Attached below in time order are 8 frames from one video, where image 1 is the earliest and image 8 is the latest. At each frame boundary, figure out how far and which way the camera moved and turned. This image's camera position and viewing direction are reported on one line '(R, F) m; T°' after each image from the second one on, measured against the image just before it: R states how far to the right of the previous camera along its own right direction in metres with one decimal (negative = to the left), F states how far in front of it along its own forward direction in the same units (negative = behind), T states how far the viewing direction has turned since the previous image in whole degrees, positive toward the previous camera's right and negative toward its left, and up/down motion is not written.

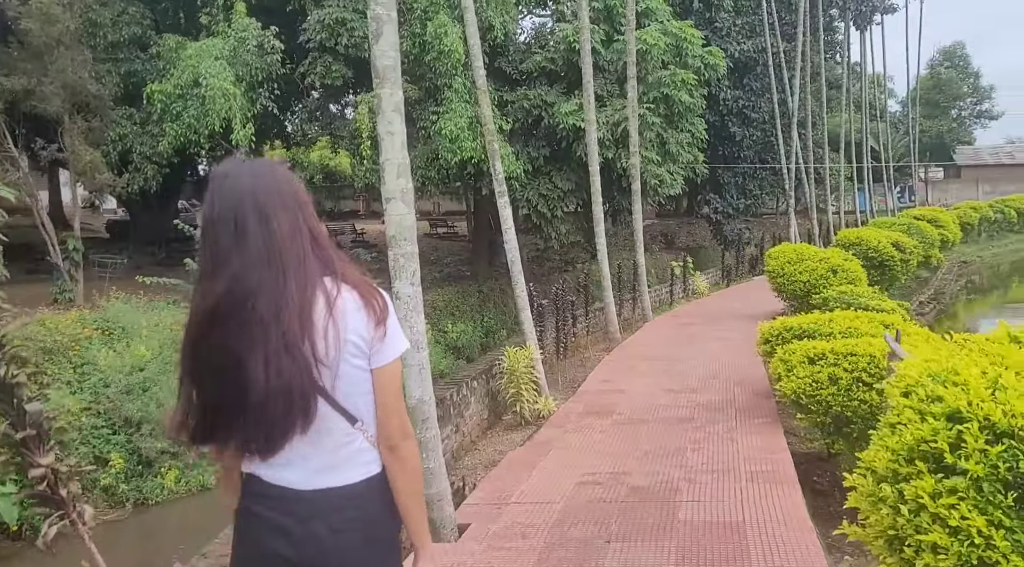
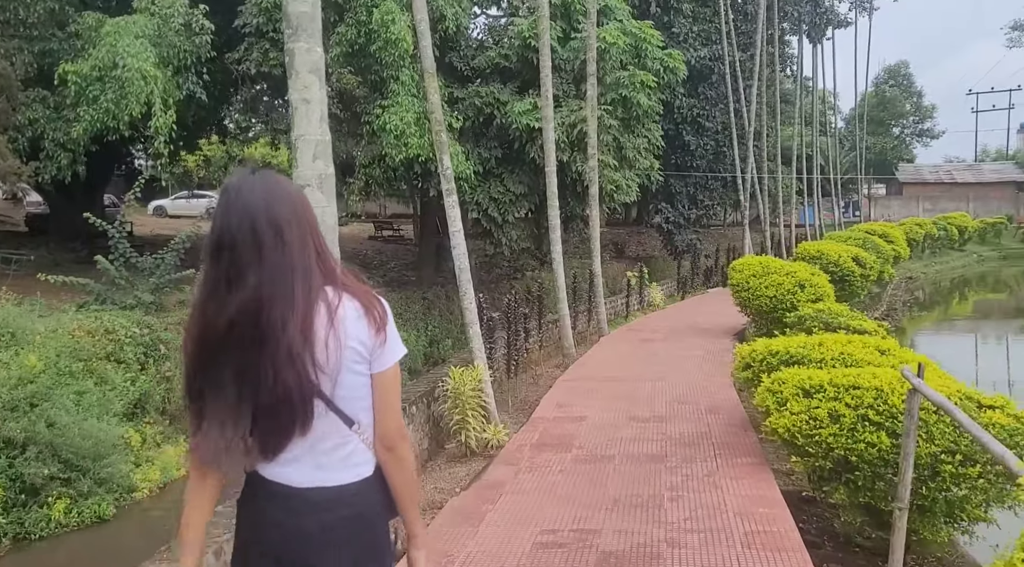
(0.0, +0.7) m; +4°
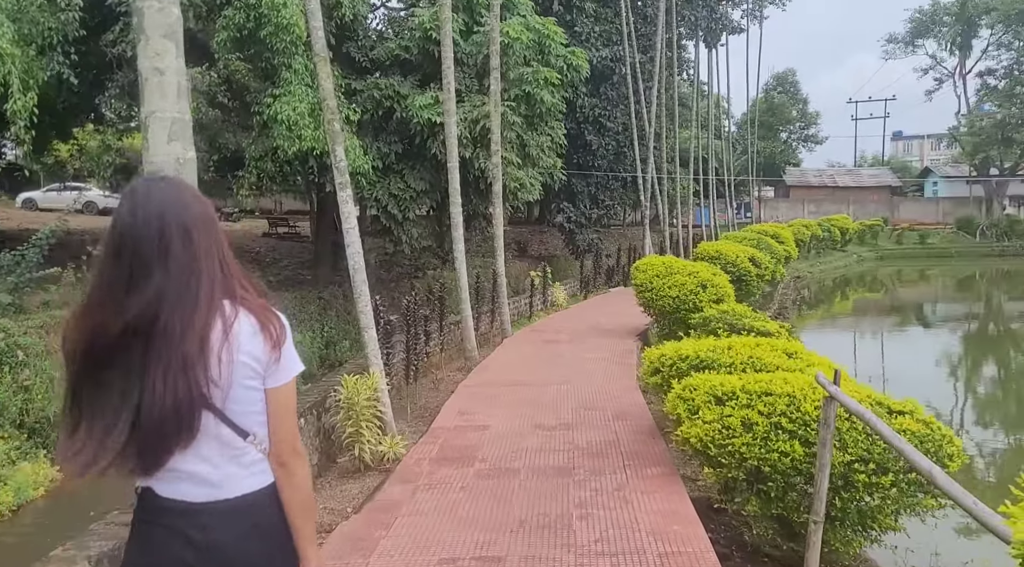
(0.0, +0.3) m; +7°
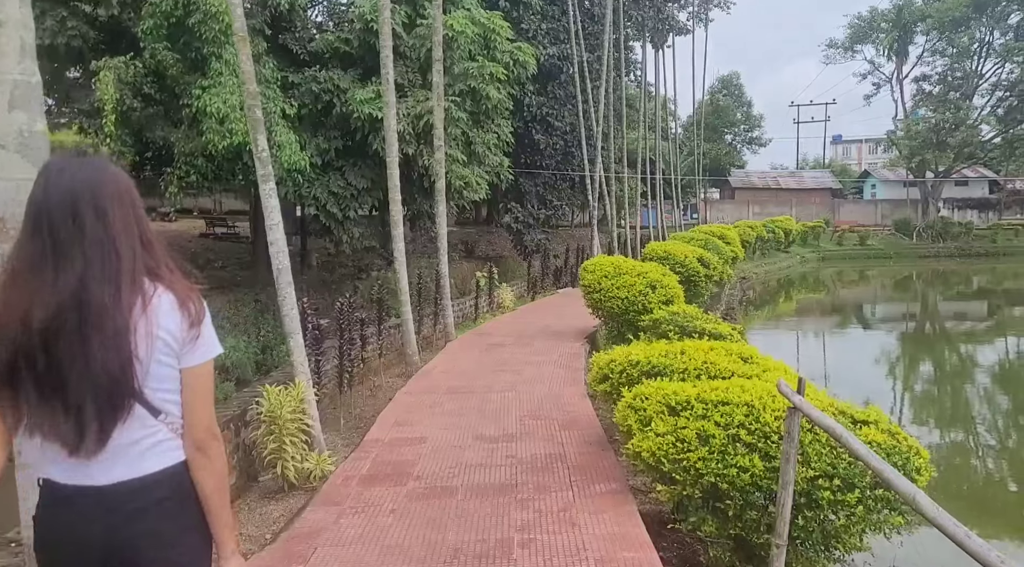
(0.0, +0.3) m; +3°
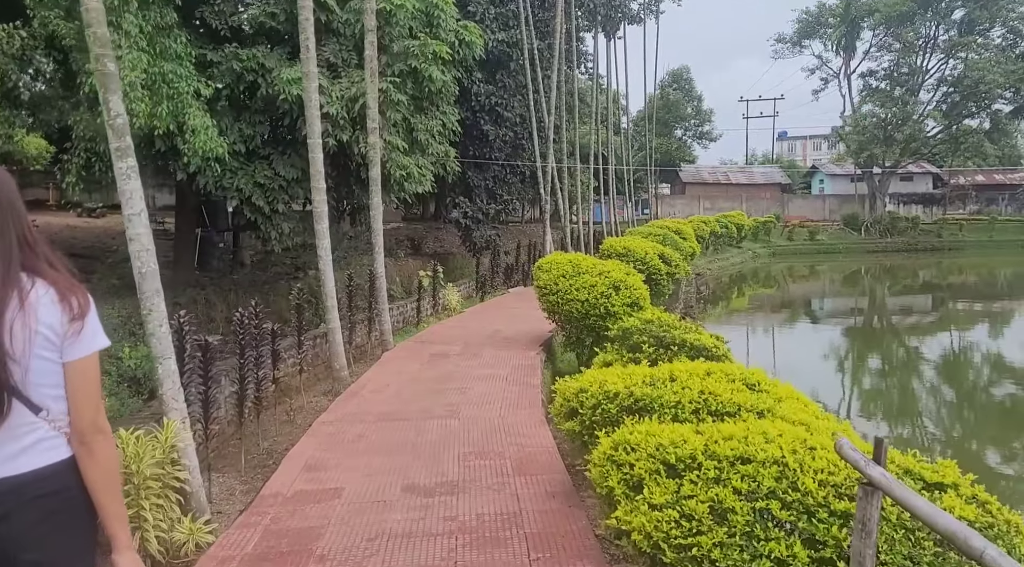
(0.0, +0.9) m; +3°
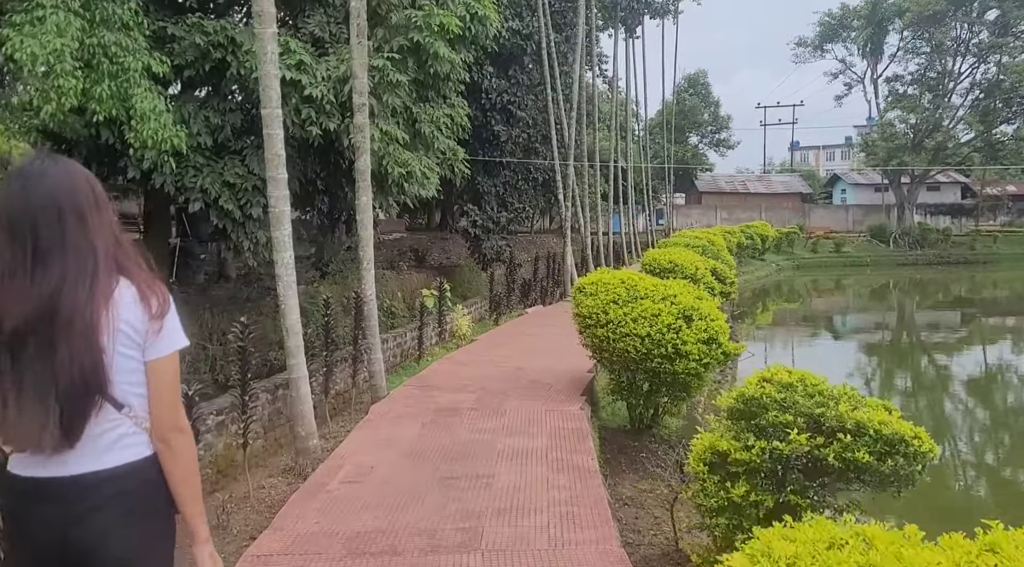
(-0.2, +1.7) m; 0°
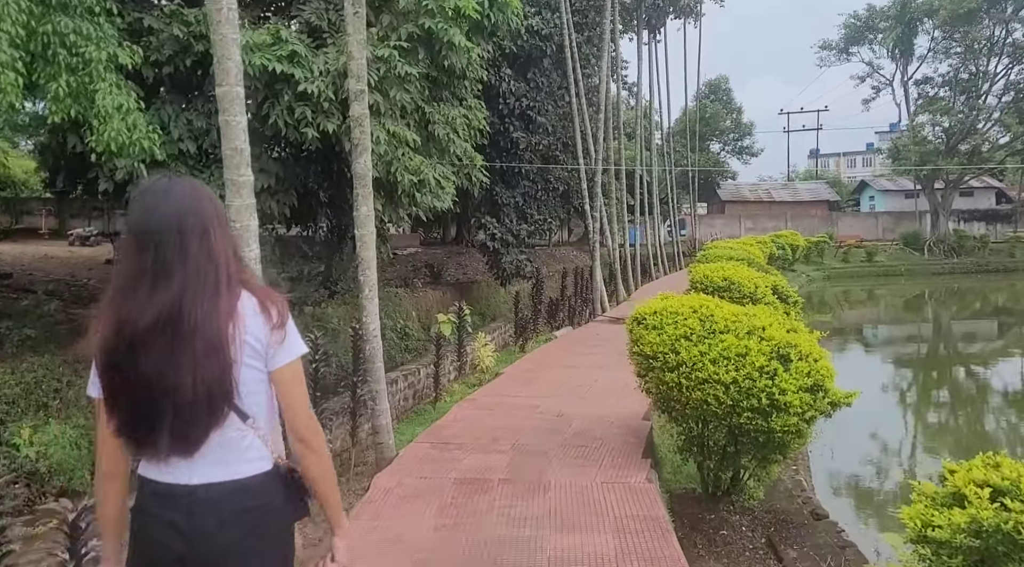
(-0.1, +1.1) m; -1°
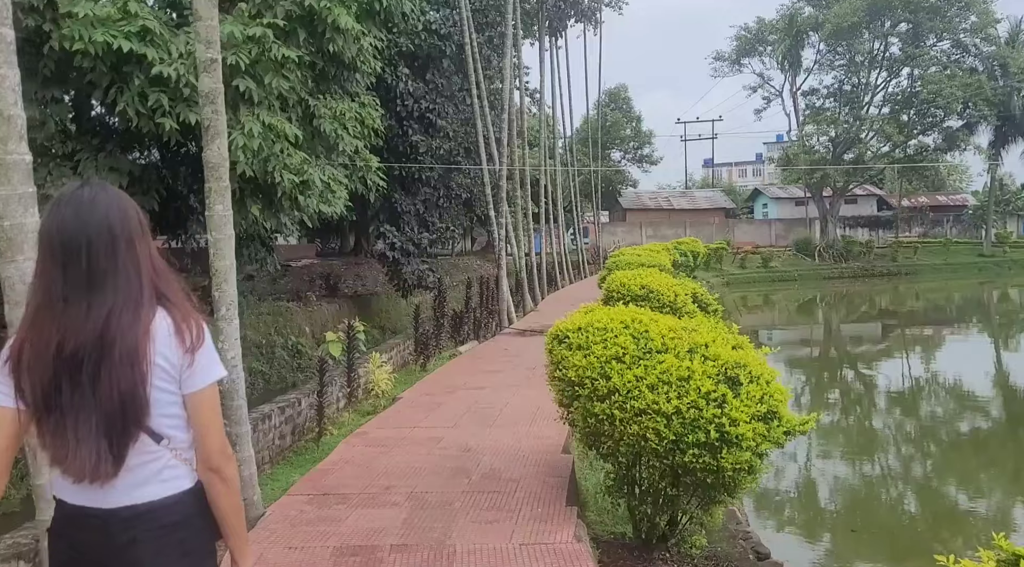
(0.0, +0.7) m; +7°
